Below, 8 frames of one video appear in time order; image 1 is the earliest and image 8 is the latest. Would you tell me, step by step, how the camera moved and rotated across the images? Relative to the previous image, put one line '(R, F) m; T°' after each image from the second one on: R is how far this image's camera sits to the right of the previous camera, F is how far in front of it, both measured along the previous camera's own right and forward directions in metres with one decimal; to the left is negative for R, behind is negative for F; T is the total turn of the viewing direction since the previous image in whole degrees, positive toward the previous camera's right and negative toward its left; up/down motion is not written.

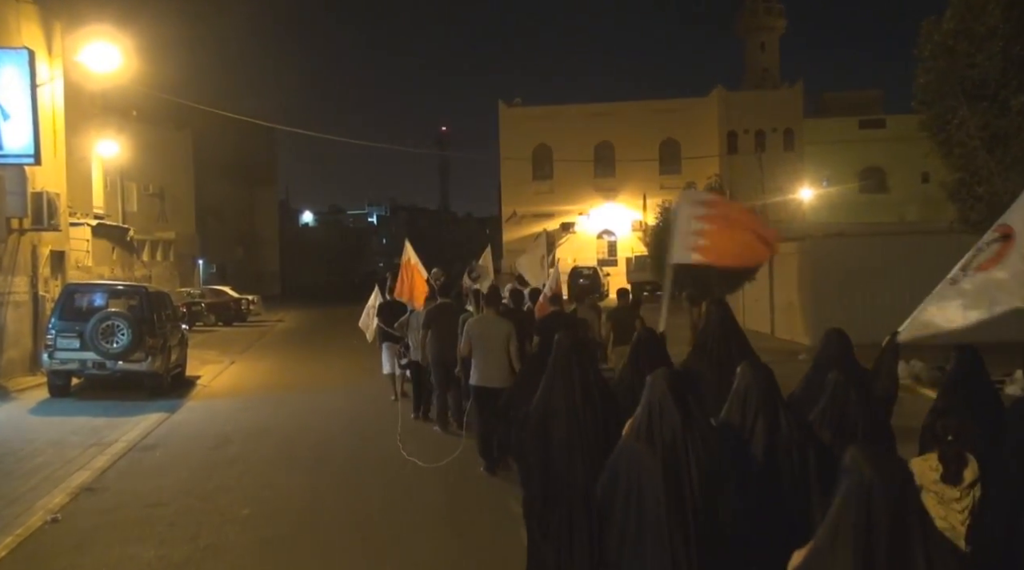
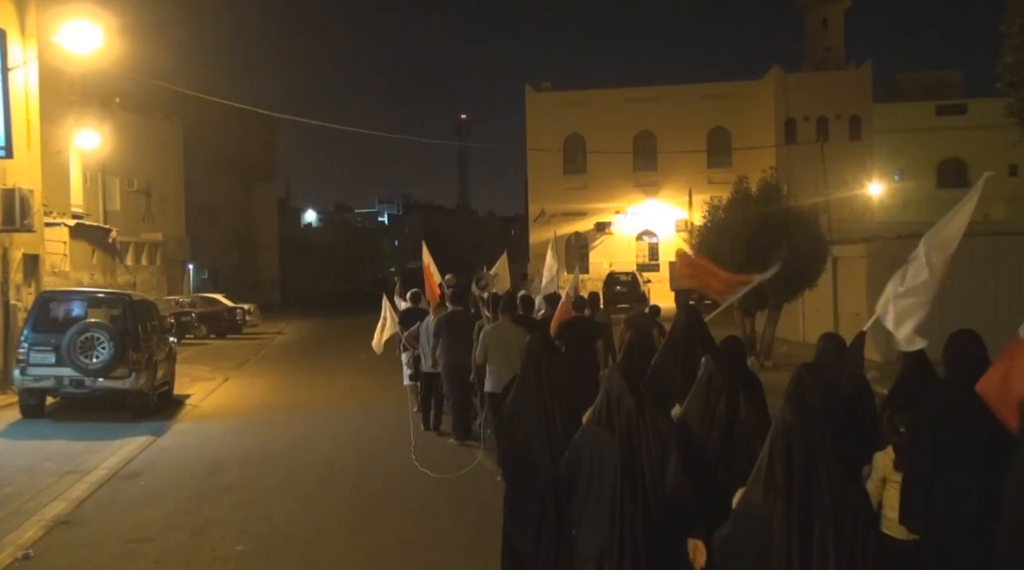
(-0.4, +1.9) m; 0°
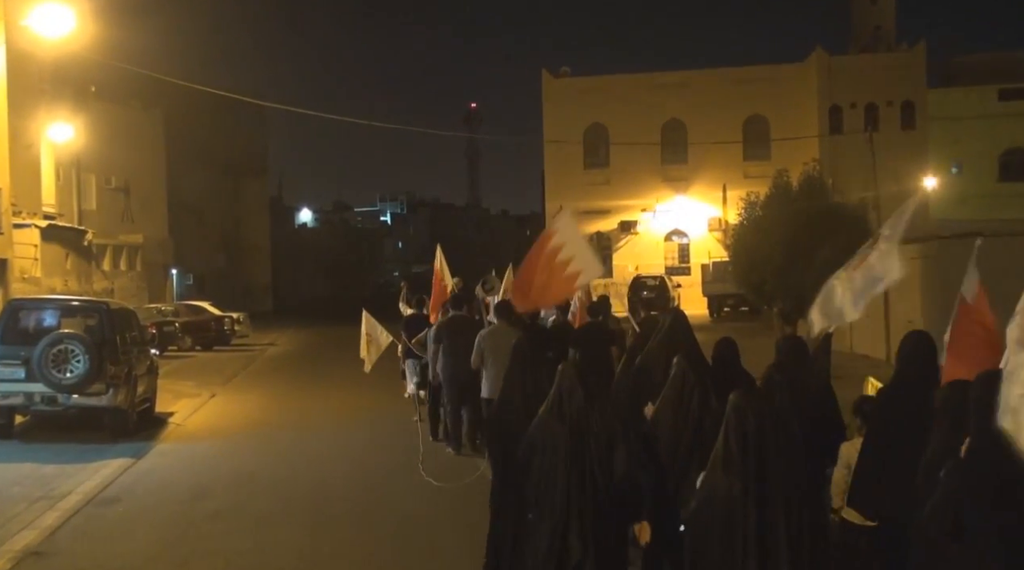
(-0.2, +1.4) m; 0°
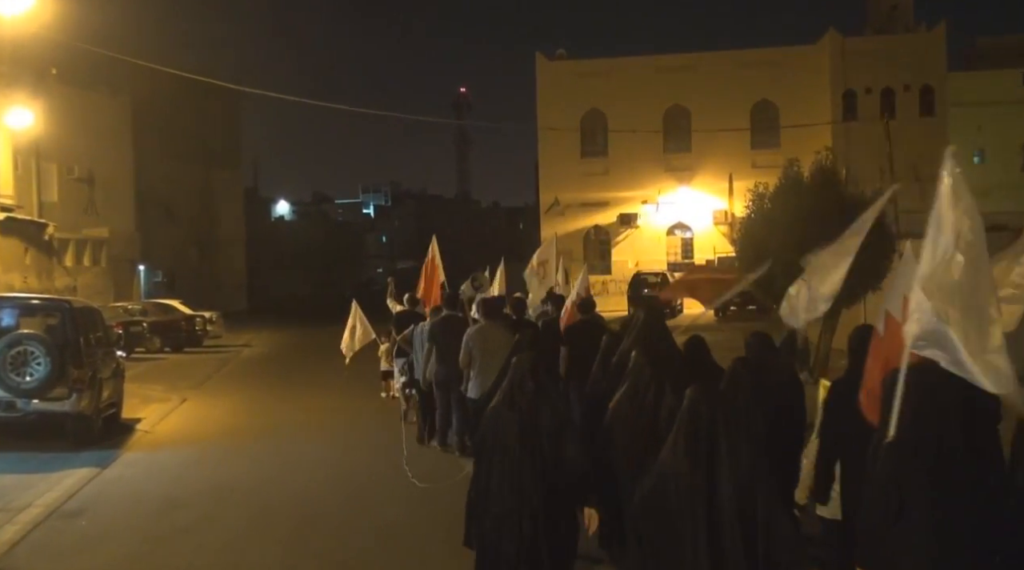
(0.0, +0.9) m; +1°
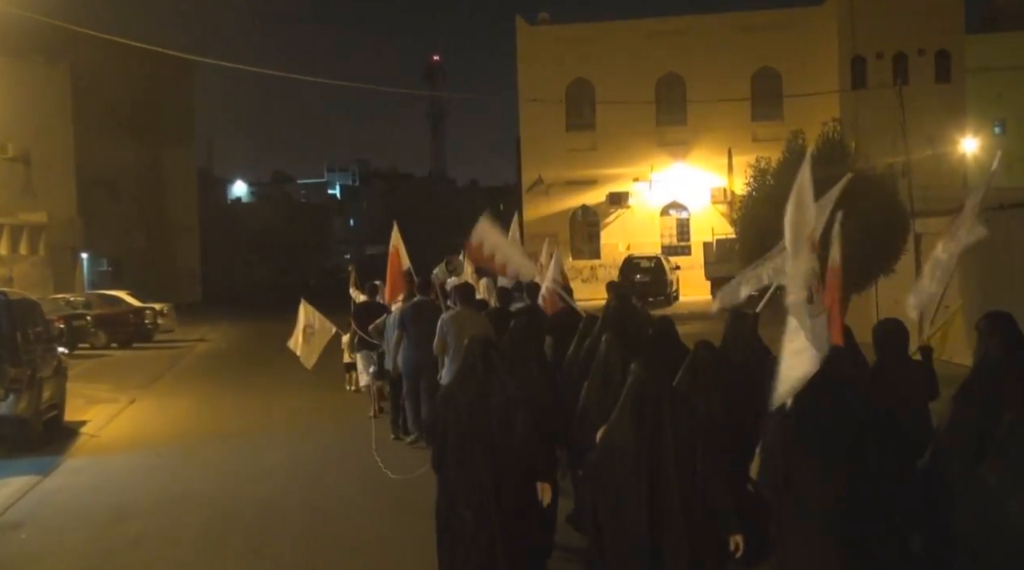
(+0.1, +1.1) m; +1°
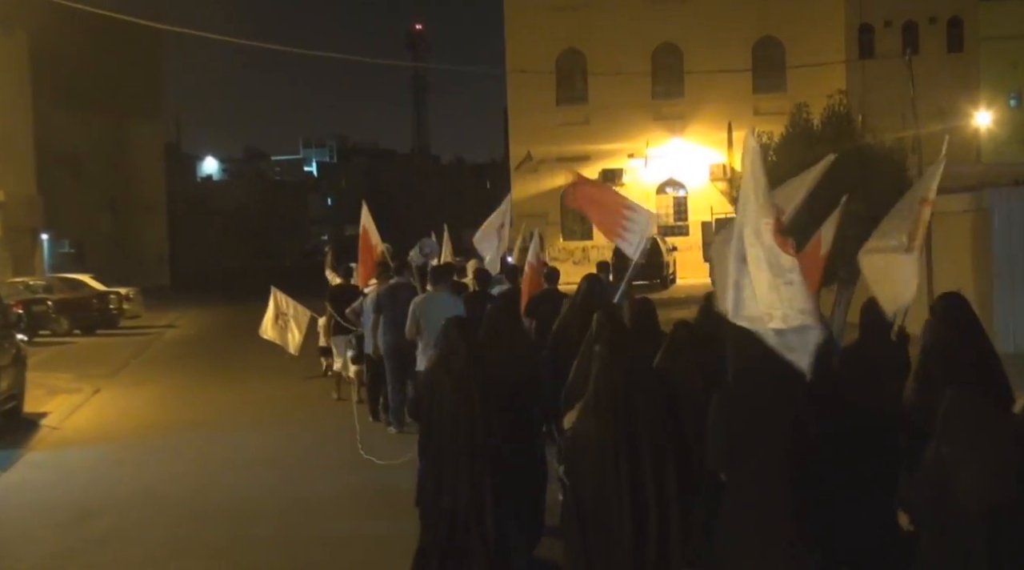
(+0.1, +0.7) m; 0°
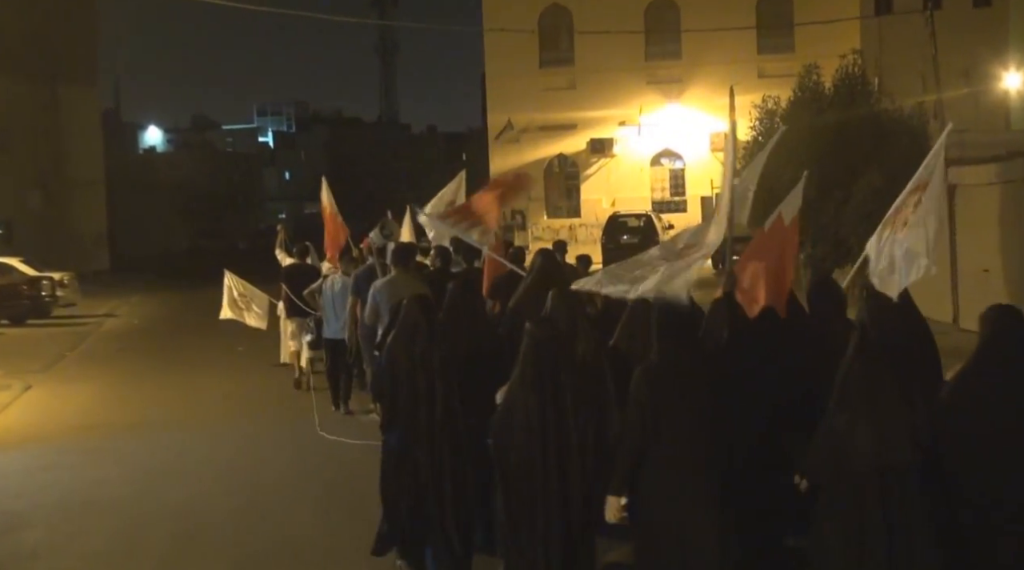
(+0.1, +1.1) m; +1°
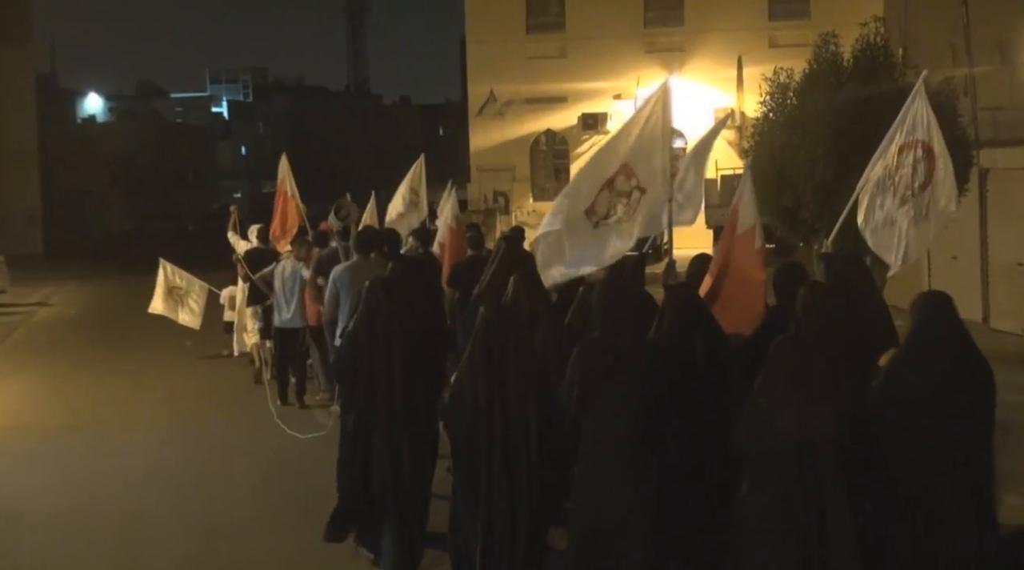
(+0.1, +1.0) m; +1°
